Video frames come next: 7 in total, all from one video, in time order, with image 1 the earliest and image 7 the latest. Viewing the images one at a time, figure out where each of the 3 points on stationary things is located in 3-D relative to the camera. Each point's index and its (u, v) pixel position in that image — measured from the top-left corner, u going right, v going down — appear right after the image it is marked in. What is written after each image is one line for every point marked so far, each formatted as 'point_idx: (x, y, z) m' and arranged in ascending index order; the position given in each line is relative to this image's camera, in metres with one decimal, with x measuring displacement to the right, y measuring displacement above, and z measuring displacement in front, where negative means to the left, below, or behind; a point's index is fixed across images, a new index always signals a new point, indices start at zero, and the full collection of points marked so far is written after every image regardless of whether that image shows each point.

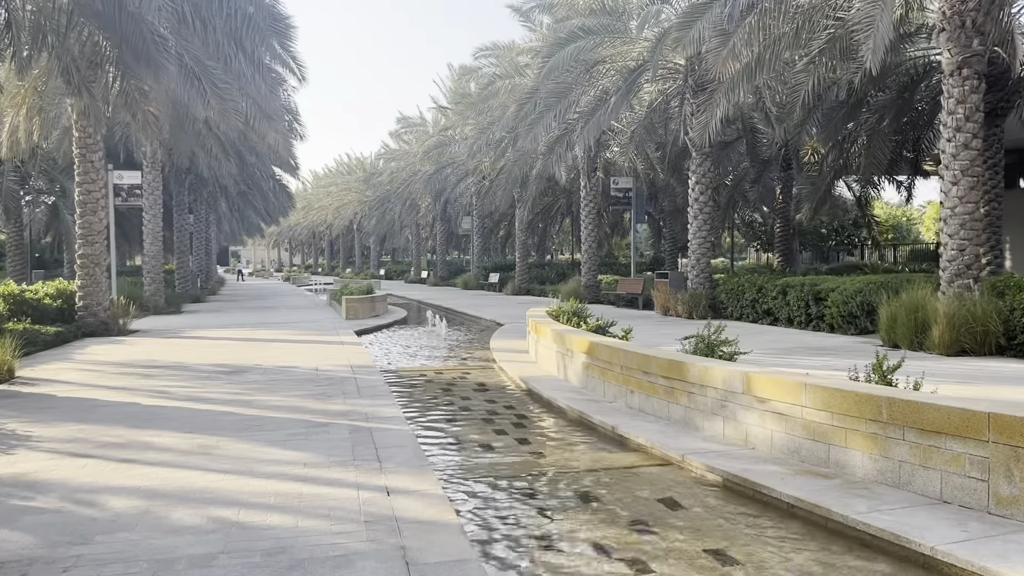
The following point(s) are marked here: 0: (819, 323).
0: (+5.6, -0.6, +15.6) m
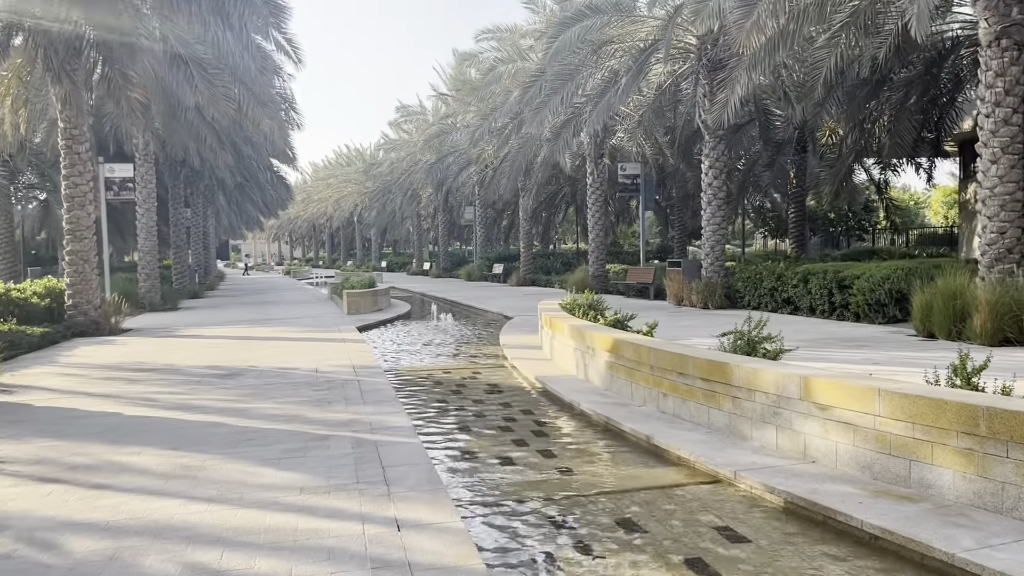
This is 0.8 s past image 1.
0: (+5.7, -0.4, +14.8) m
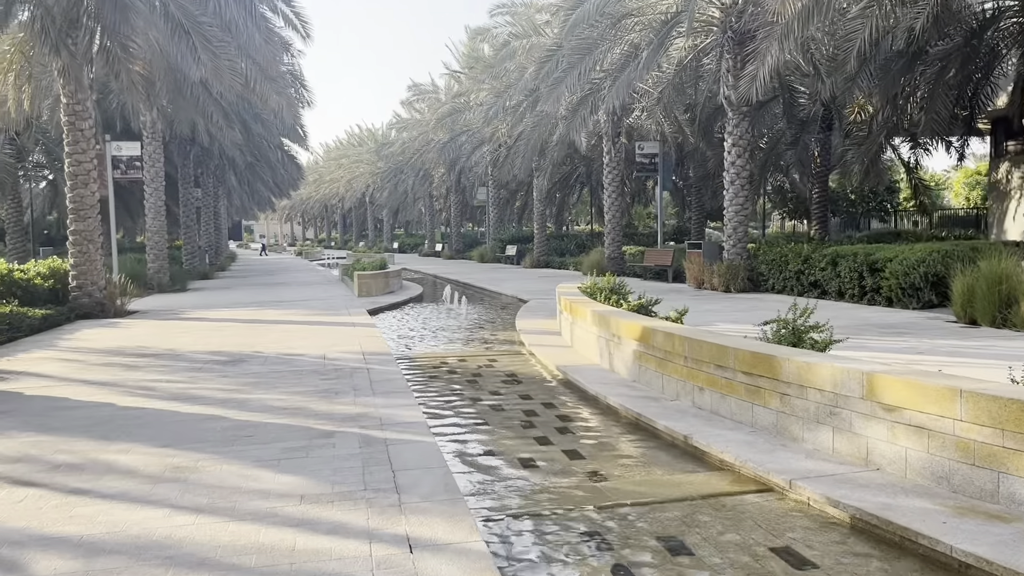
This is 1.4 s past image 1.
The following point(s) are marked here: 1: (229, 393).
0: (+6.0, -0.1, +14.2) m
1: (-2.4, -0.9, +7.3) m
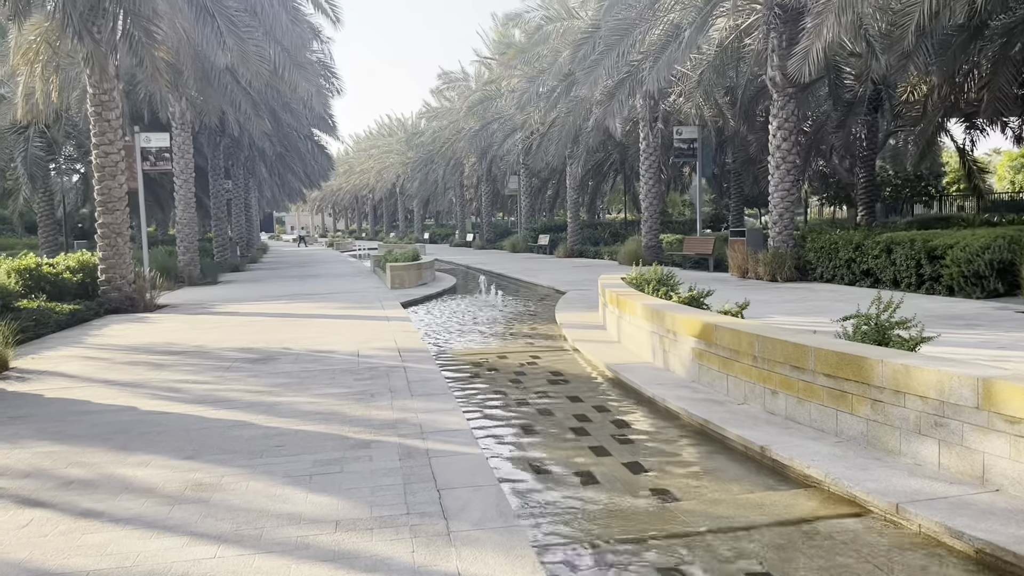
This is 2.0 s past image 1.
0: (+6.6, 0.0, +13.4) m
1: (-2.0, -0.9, +6.9) m
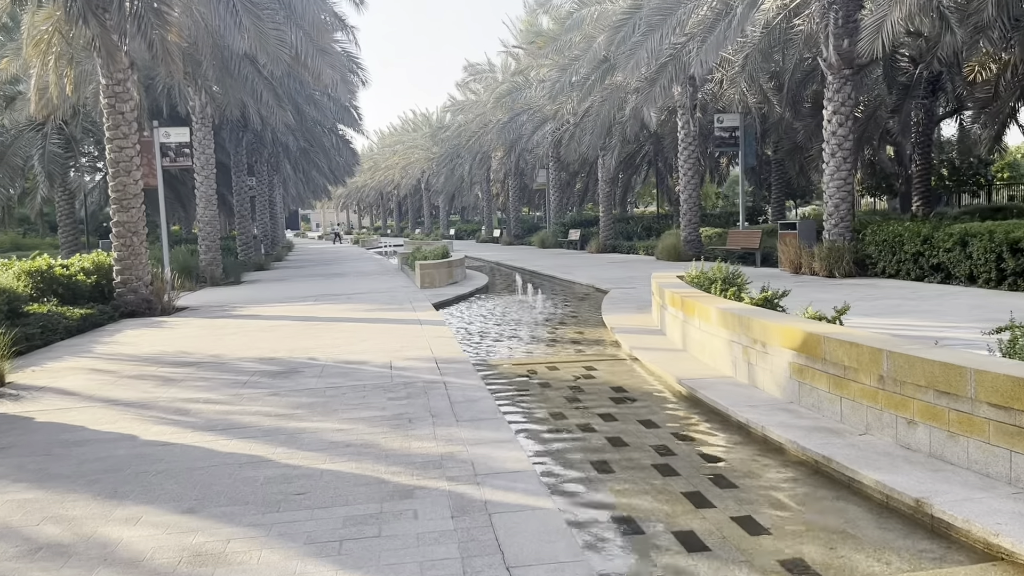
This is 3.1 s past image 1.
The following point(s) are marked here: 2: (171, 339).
0: (+7.2, +0.1, +12.2) m
1: (-1.6, -0.9, +5.9) m
2: (-4.4, -0.6, +11.0) m
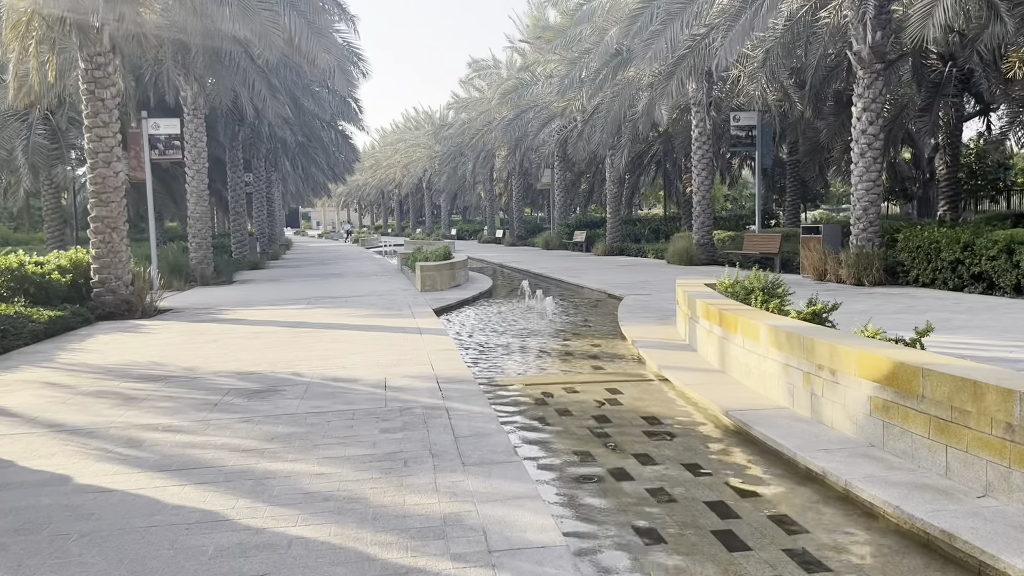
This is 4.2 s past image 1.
0: (+7.3, -0.1, +11.2) m
1: (-1.5, -1.0, +4.9) m
2: (-4.3, -0.7, +9.9) m
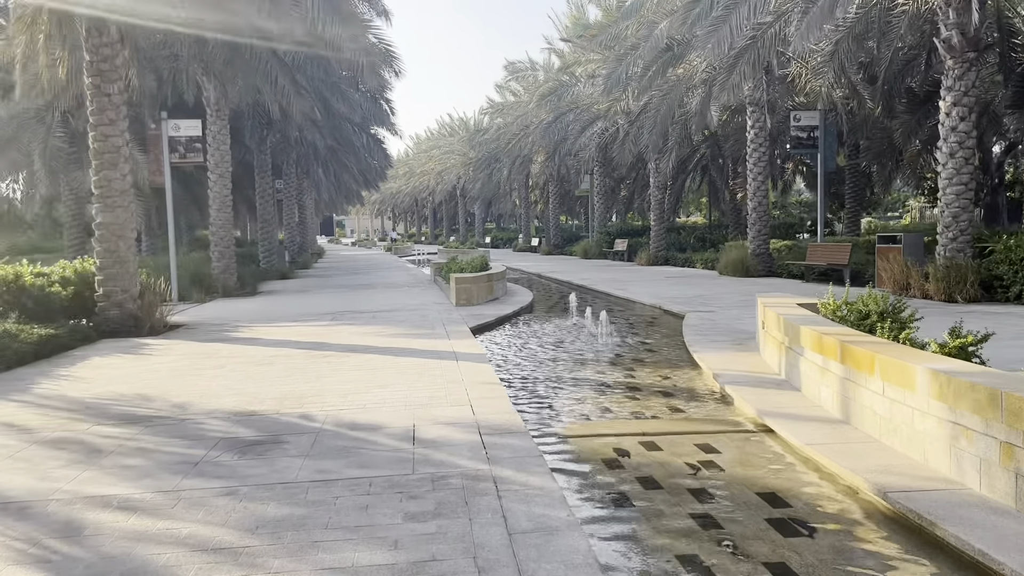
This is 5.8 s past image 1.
0: (+7.9, -0.3, +9.4) m
1: (-1.2, -1.1, +3.4) m
2: (-3.7, -0.8, +8.6) m
